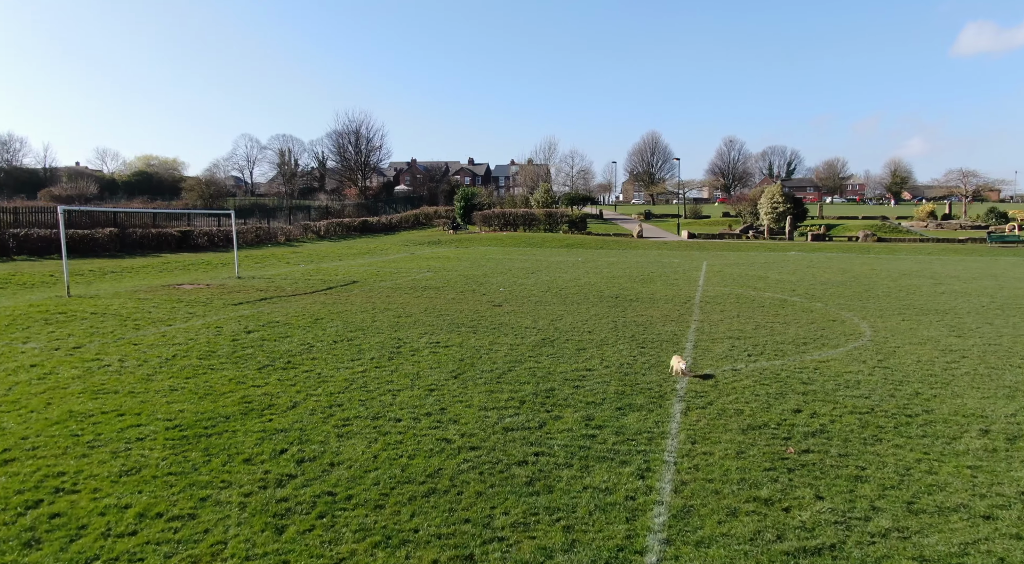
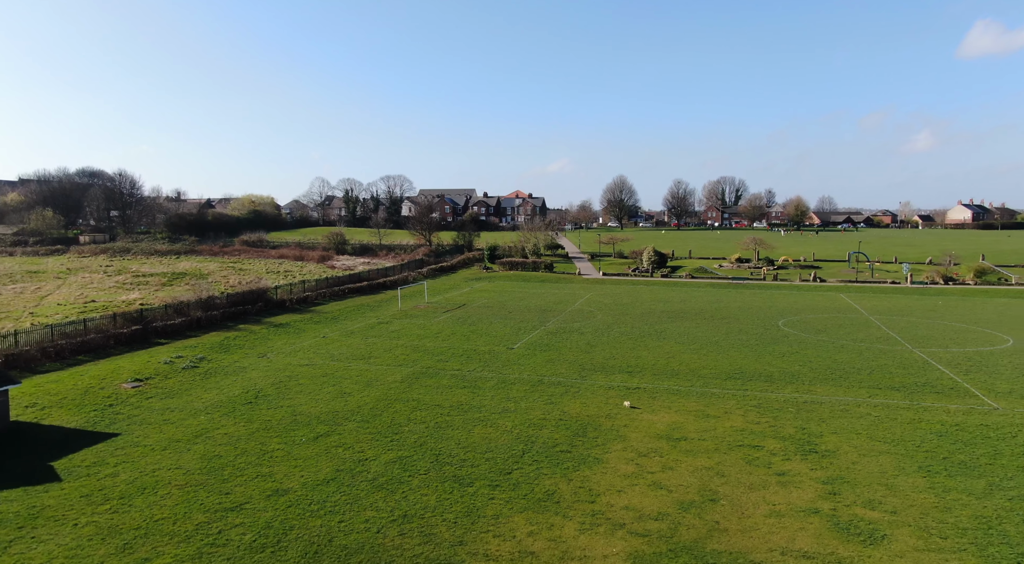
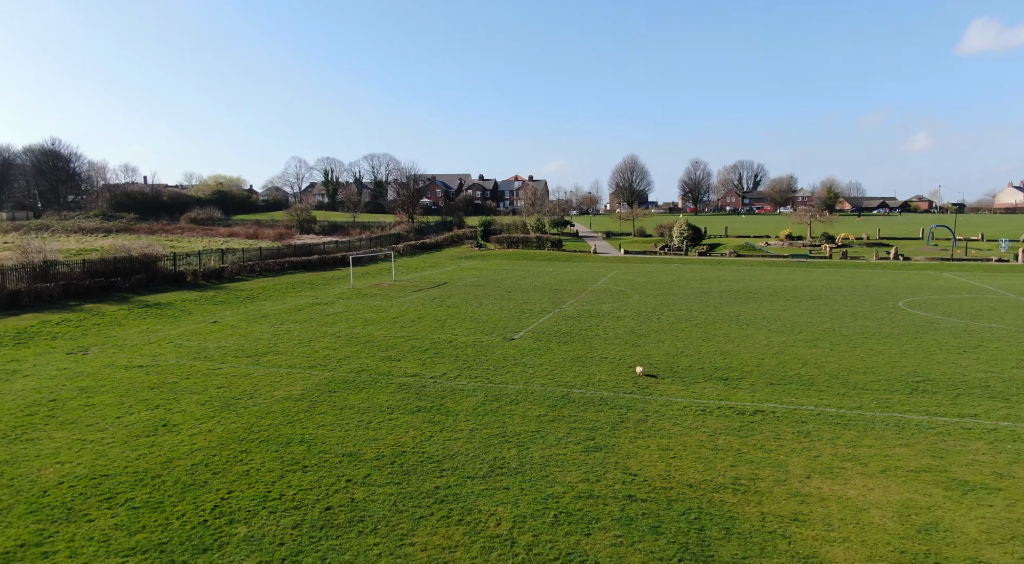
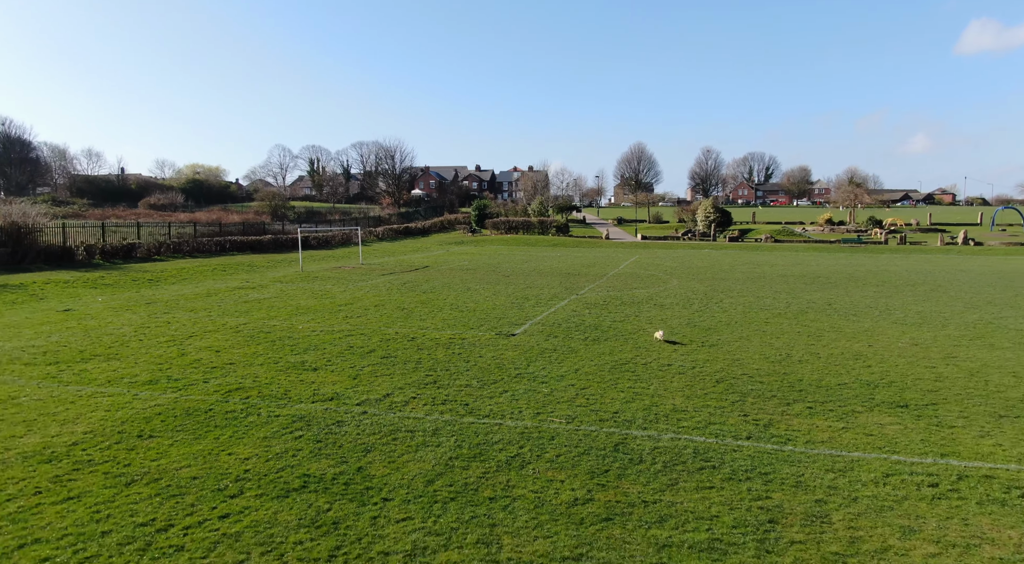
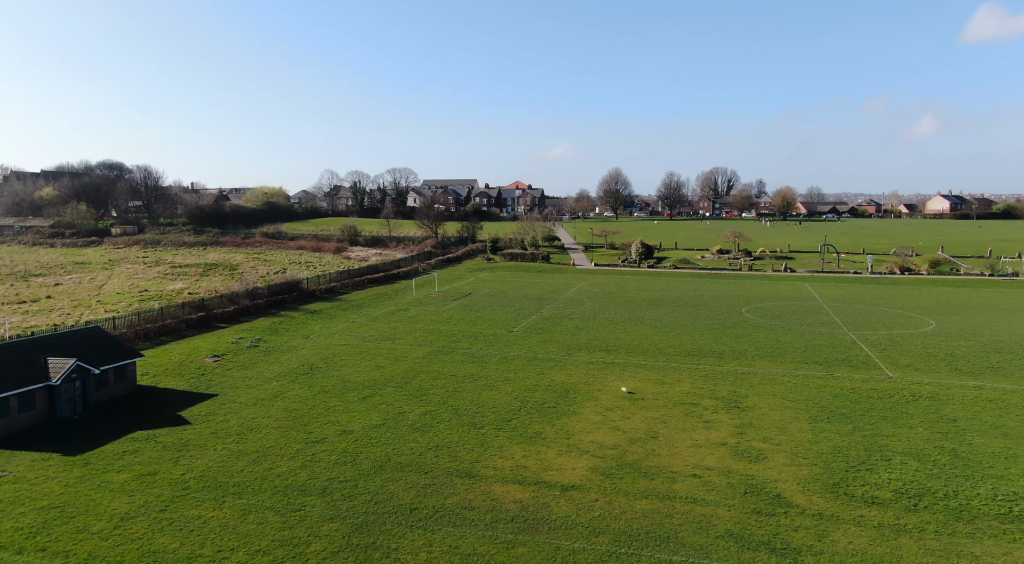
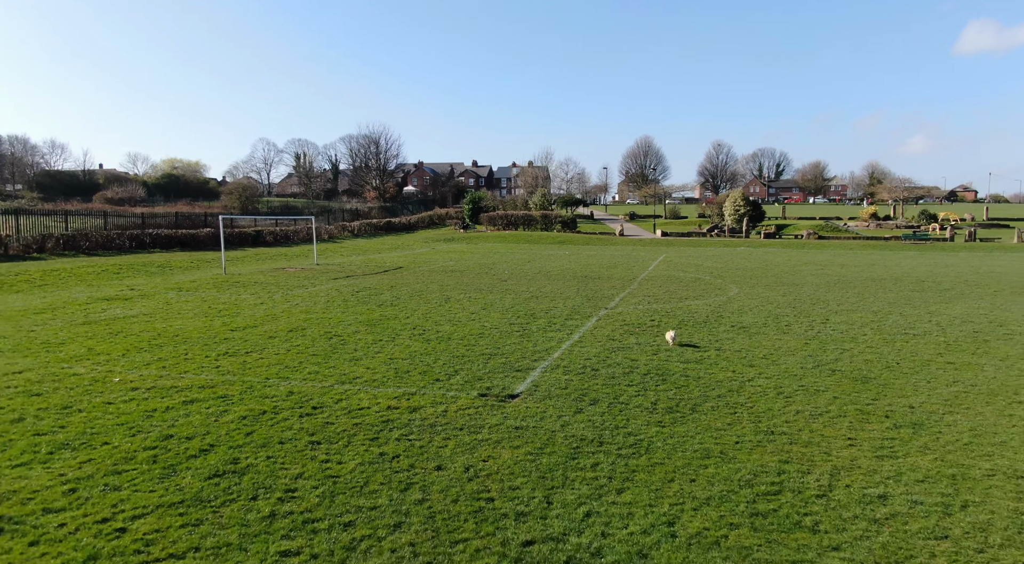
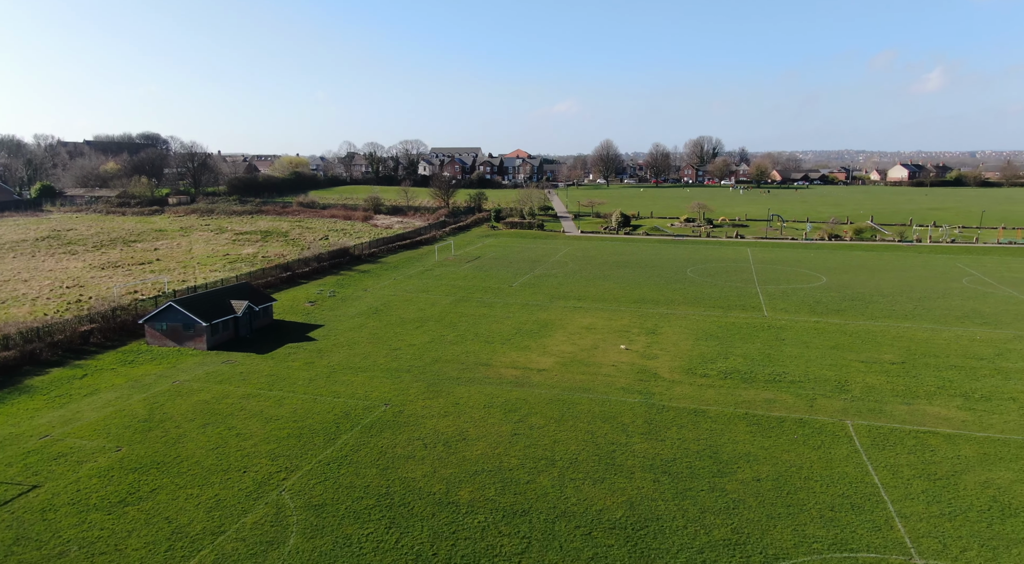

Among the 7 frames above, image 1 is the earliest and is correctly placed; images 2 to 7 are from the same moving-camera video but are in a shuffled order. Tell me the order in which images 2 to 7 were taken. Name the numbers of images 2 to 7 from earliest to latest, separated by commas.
6, 4, 3, 2, 5, 7
